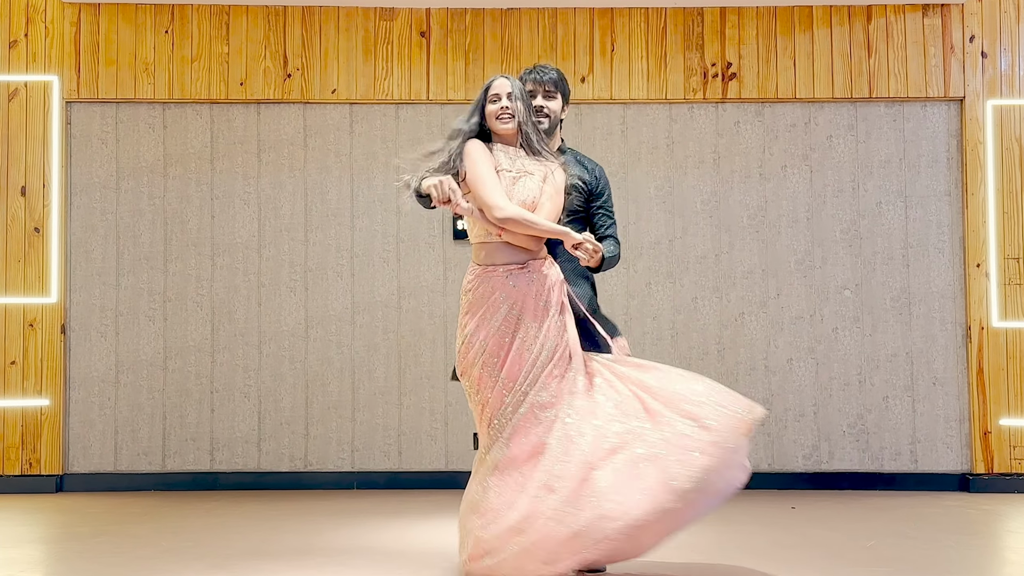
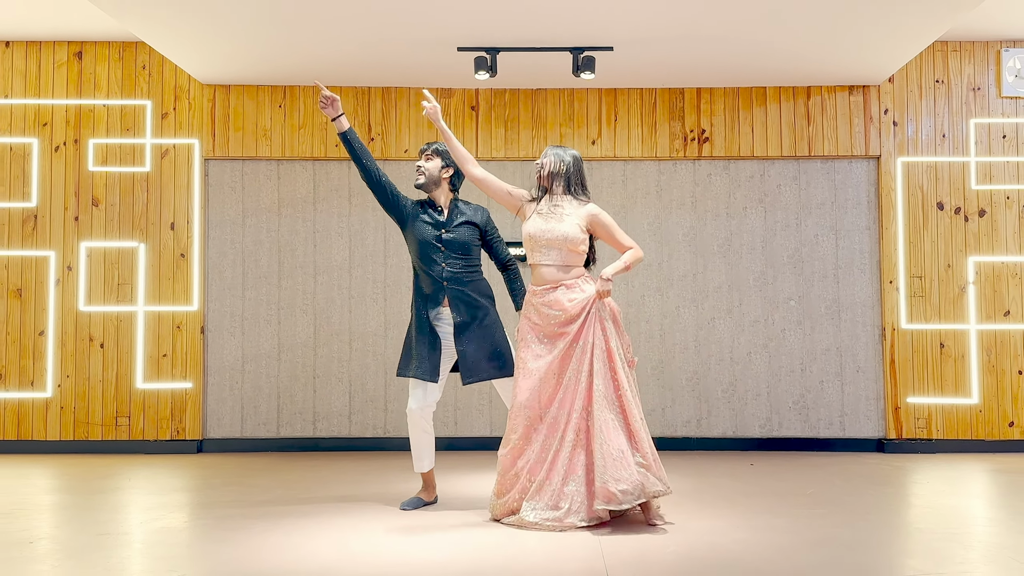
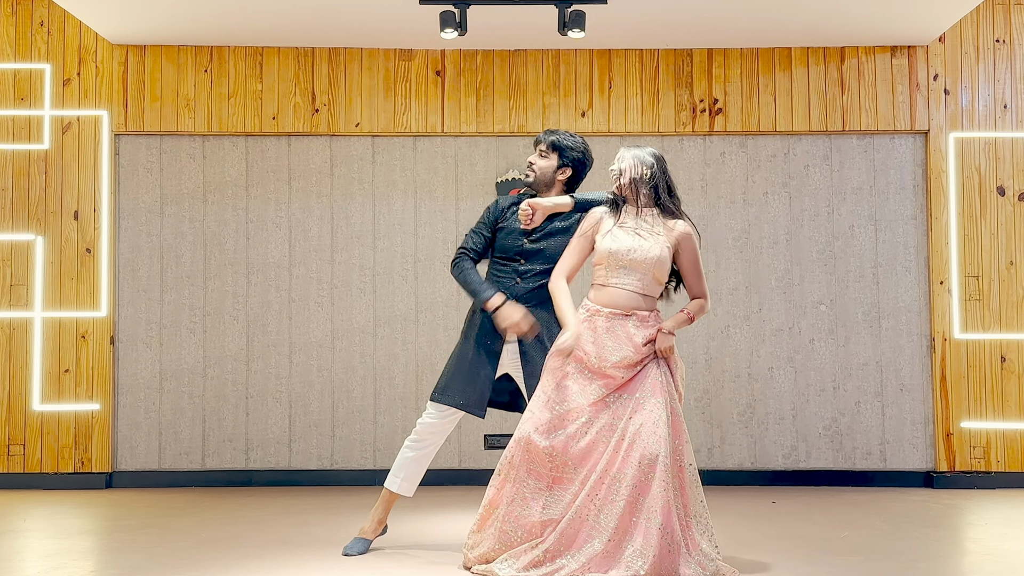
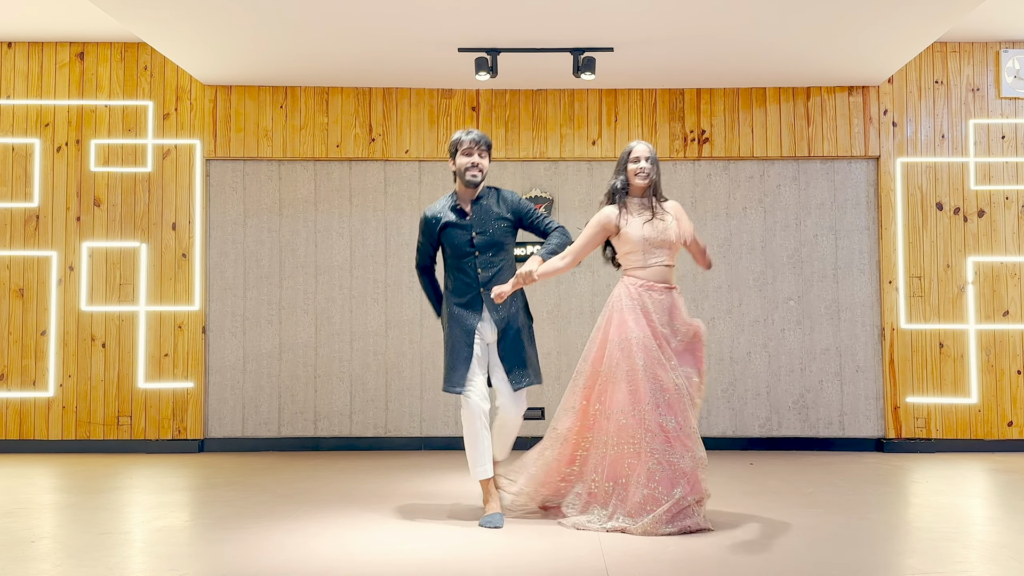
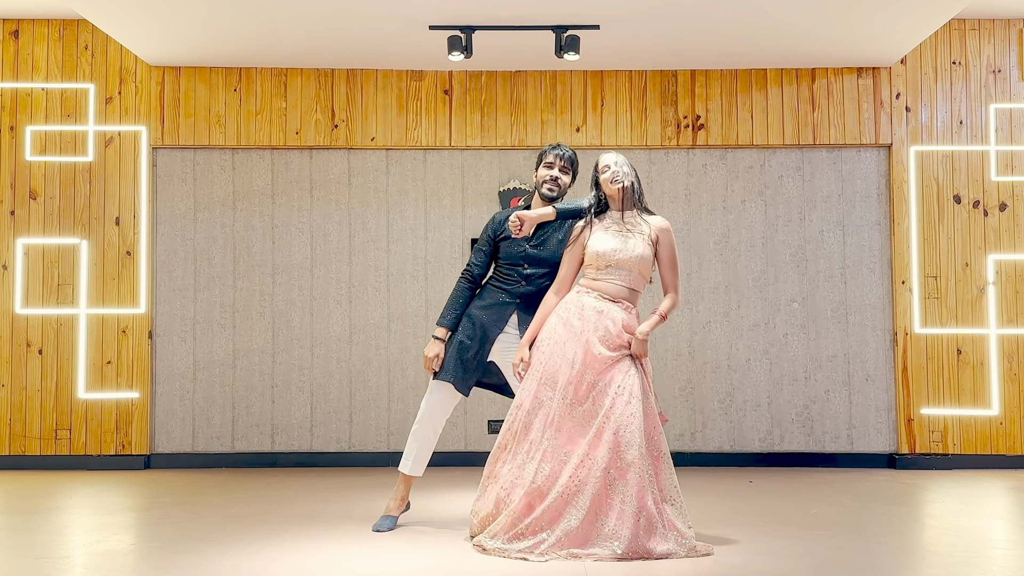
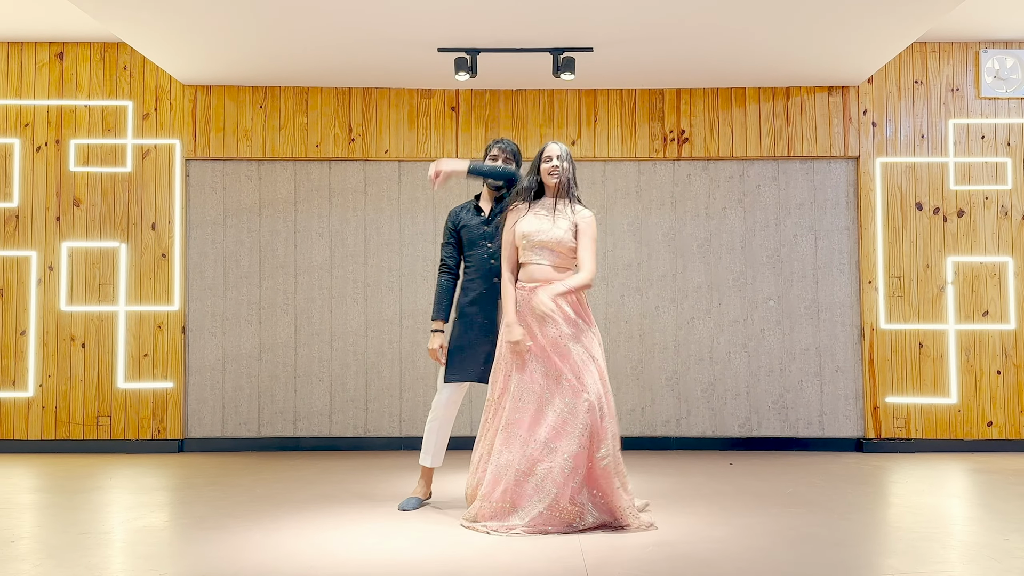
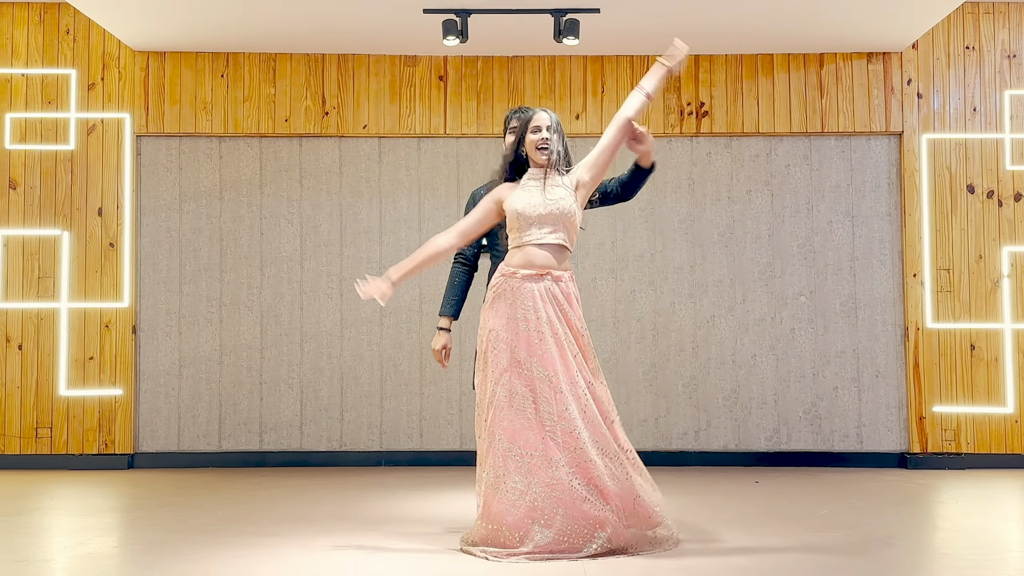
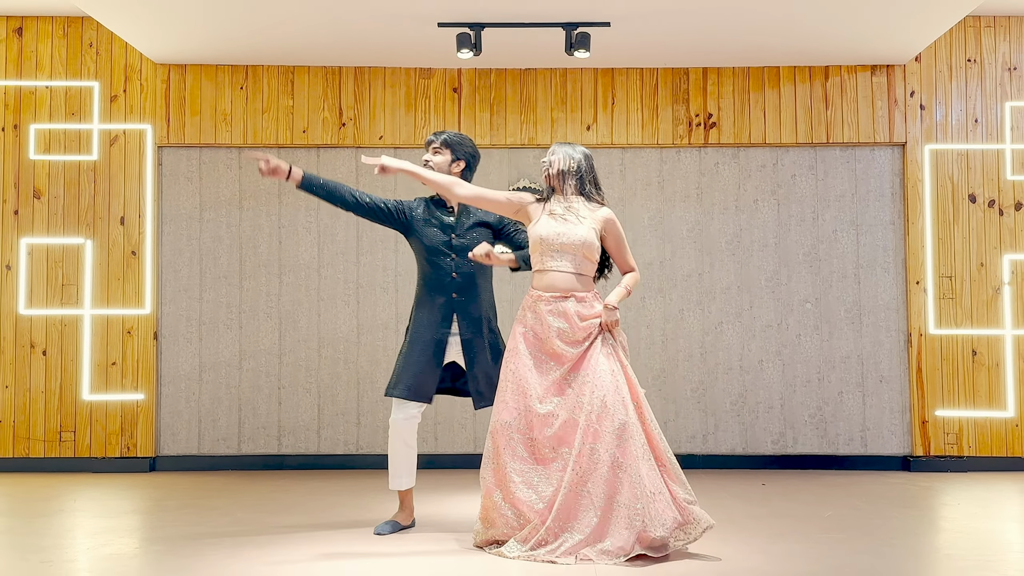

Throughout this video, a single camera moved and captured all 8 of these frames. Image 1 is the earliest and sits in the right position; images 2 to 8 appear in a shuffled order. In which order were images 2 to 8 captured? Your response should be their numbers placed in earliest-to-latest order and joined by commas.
7, 6, 5, 3, 8, 2, 4
